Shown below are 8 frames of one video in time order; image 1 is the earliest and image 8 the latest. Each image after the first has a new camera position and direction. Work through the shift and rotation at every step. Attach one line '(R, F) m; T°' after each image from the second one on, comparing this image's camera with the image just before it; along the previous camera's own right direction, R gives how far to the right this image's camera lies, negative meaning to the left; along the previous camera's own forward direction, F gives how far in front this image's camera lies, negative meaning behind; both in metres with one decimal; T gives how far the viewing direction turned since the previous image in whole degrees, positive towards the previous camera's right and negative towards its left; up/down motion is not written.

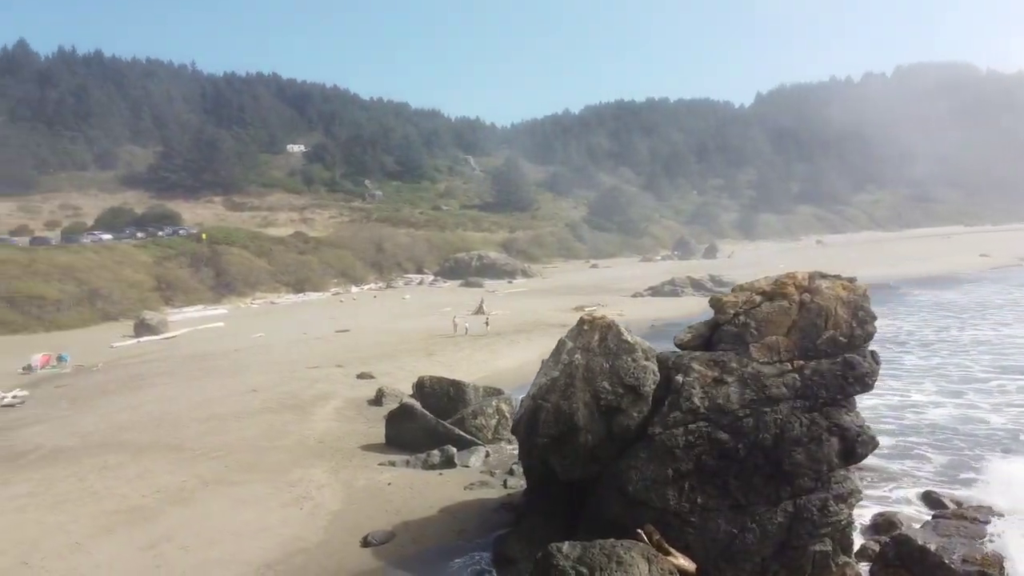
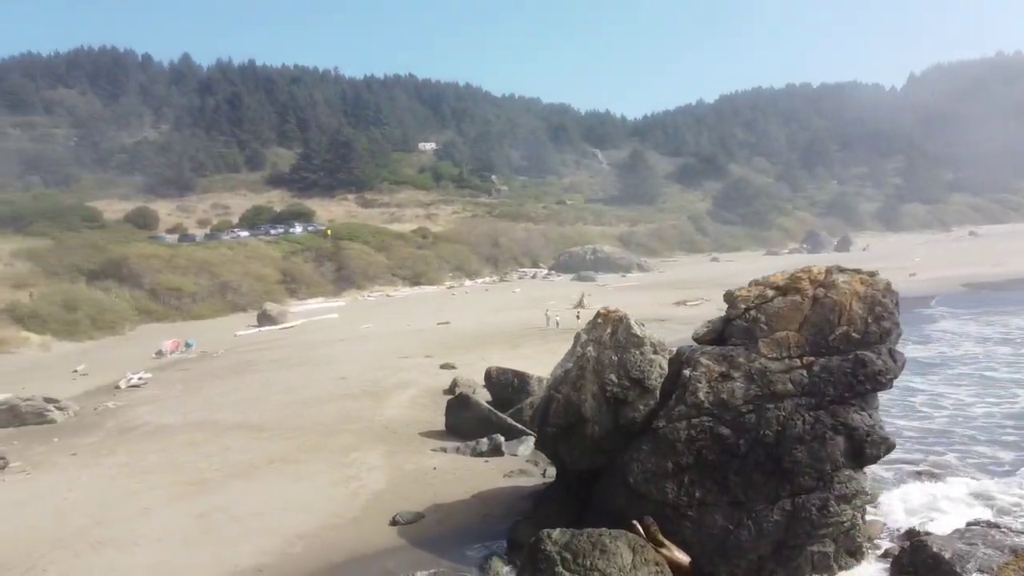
(+1.5, -0.2) m; -10°
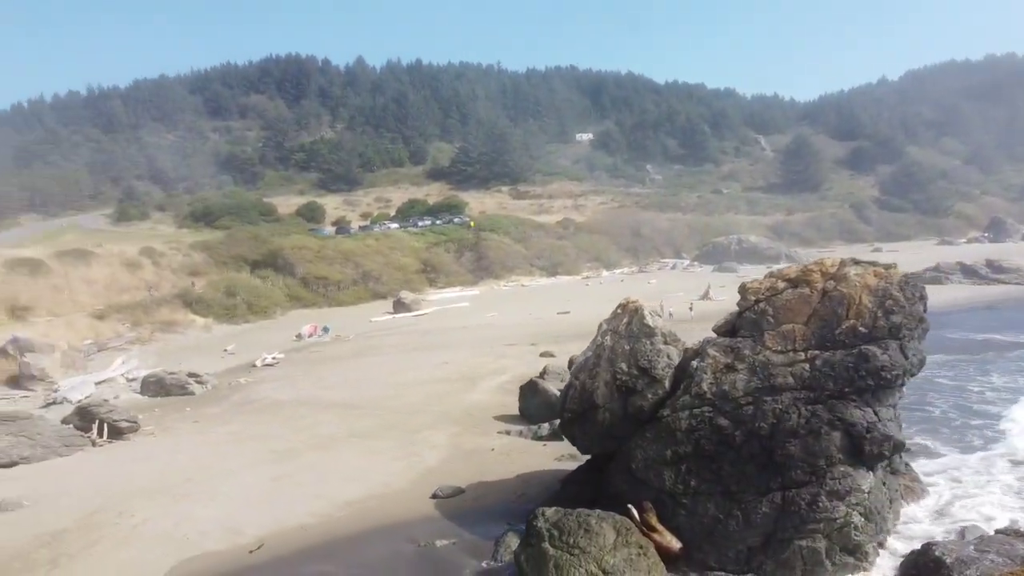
(+1.9, -0.3) m; -12°
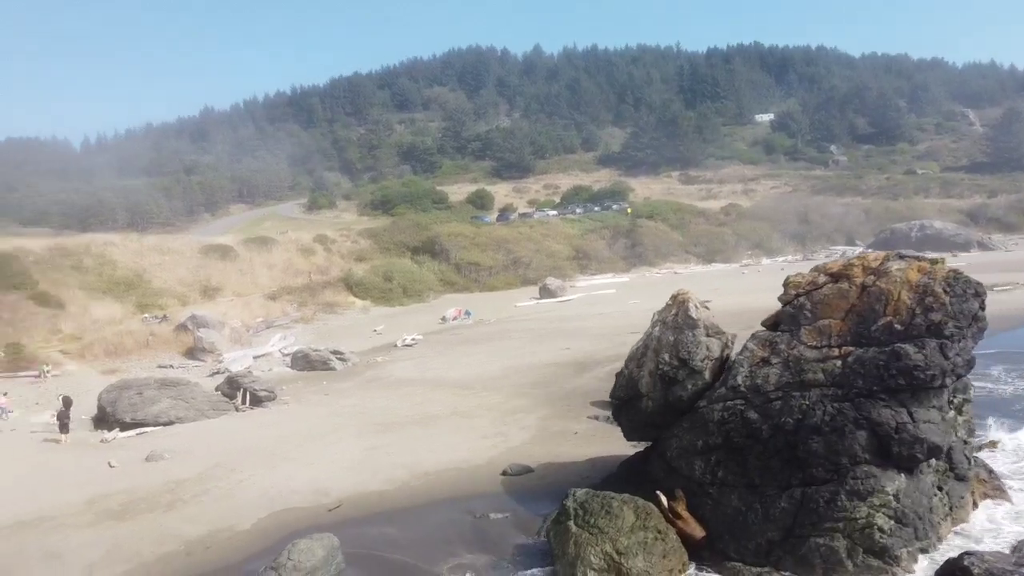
(+1.7, -0.4) m; -13°
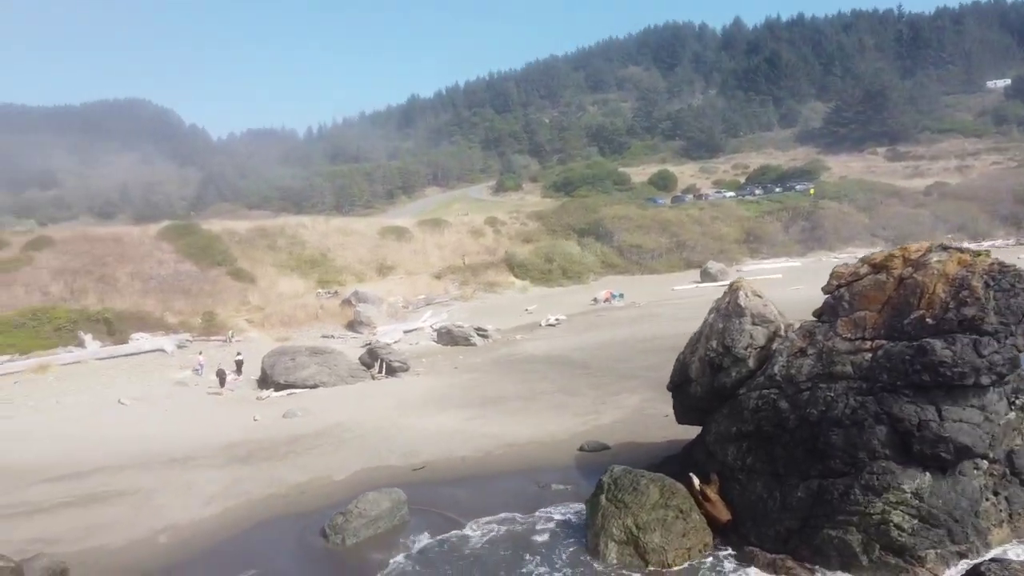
(+1.9, -0.5) m; -14°
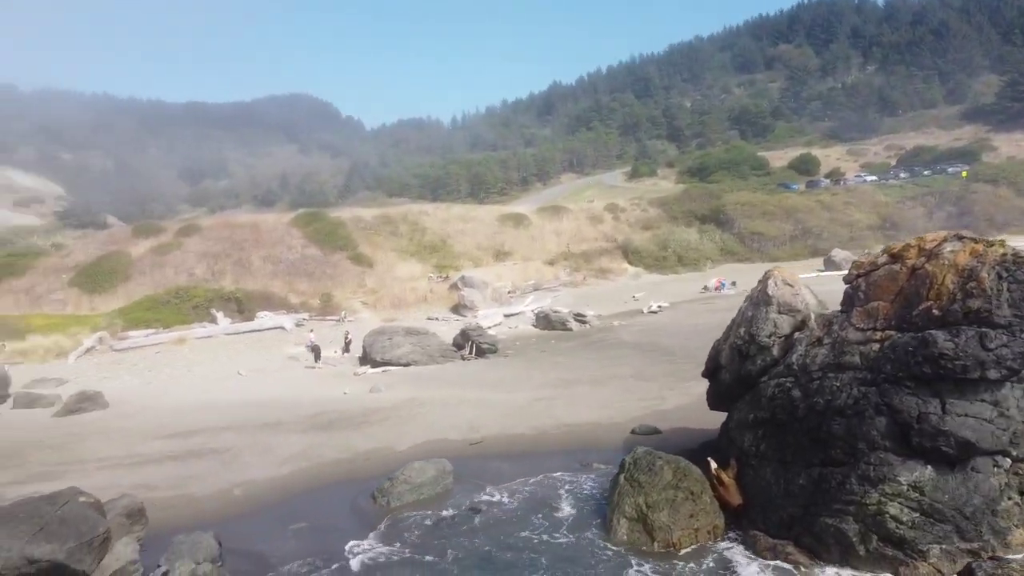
(+1.5, -0.4) m; -10°
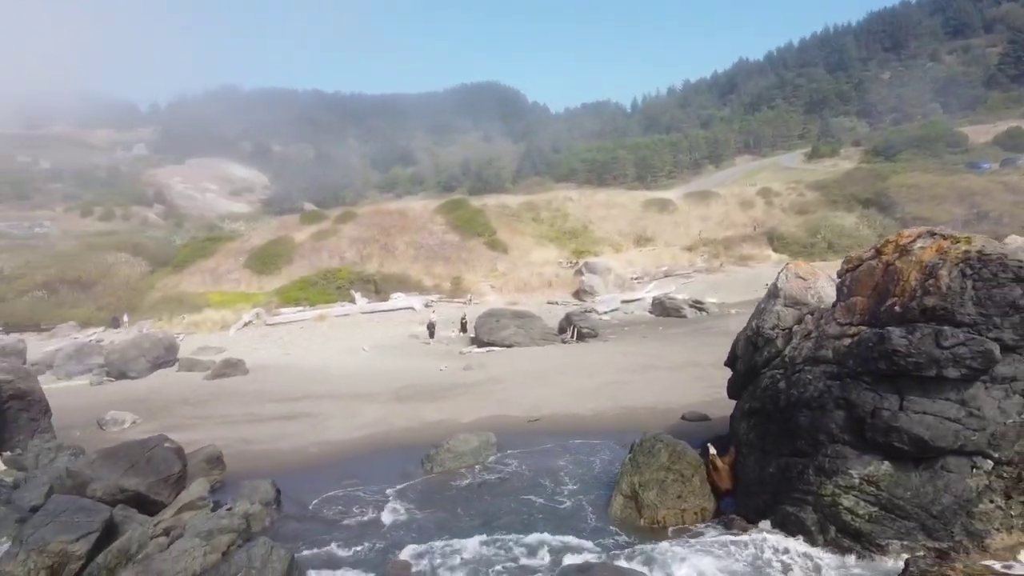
(+2.3, -0.6) m; -13°
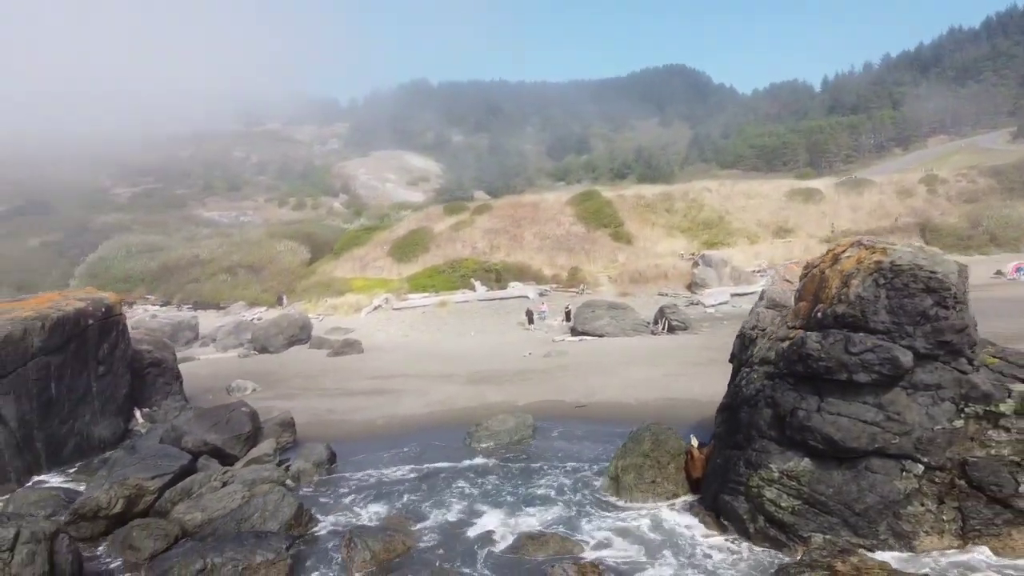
(+2.5, -0.9) m; -13°
